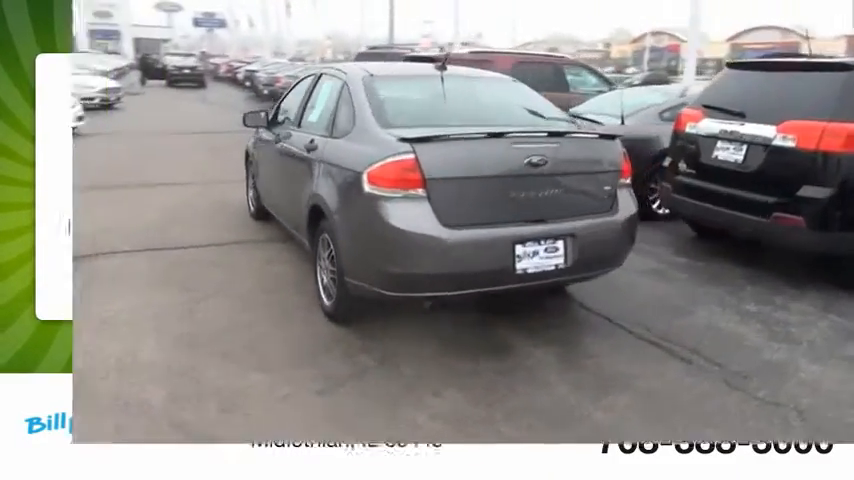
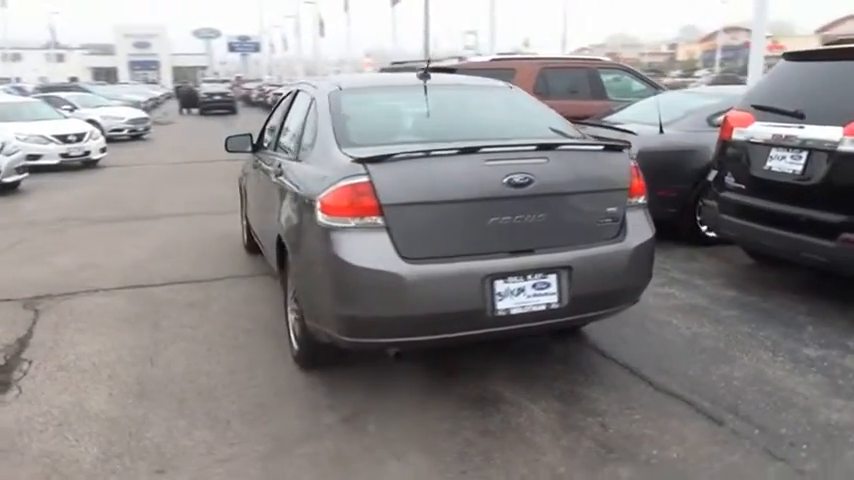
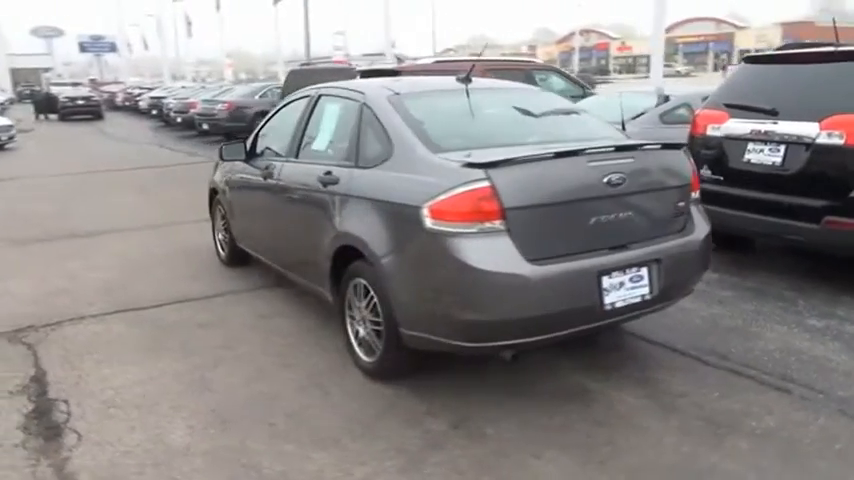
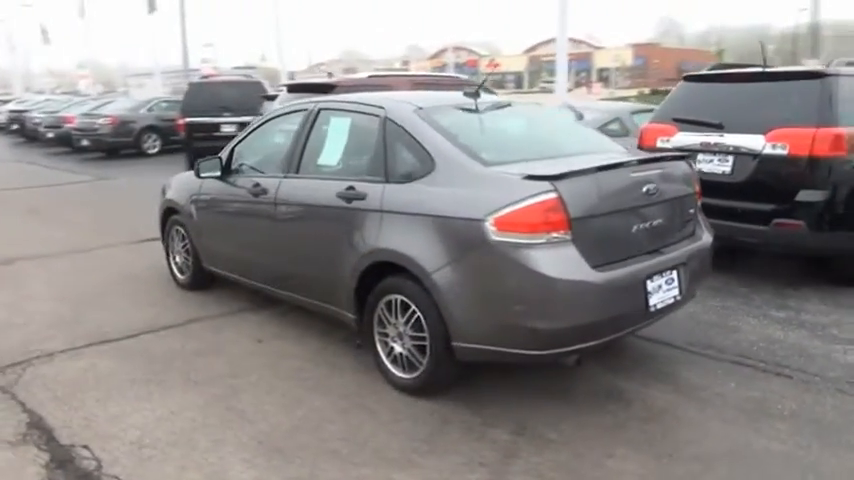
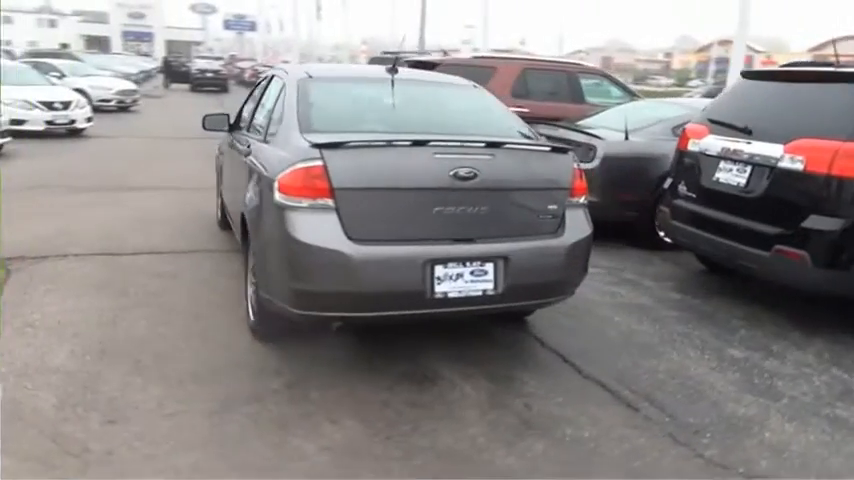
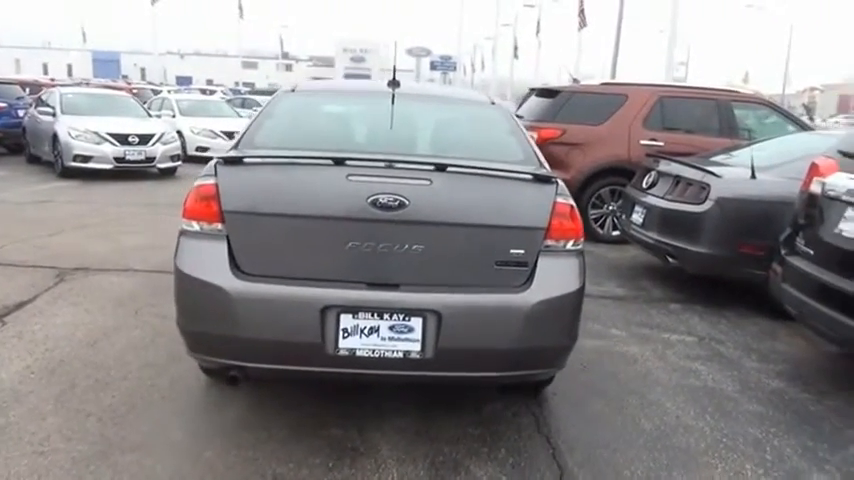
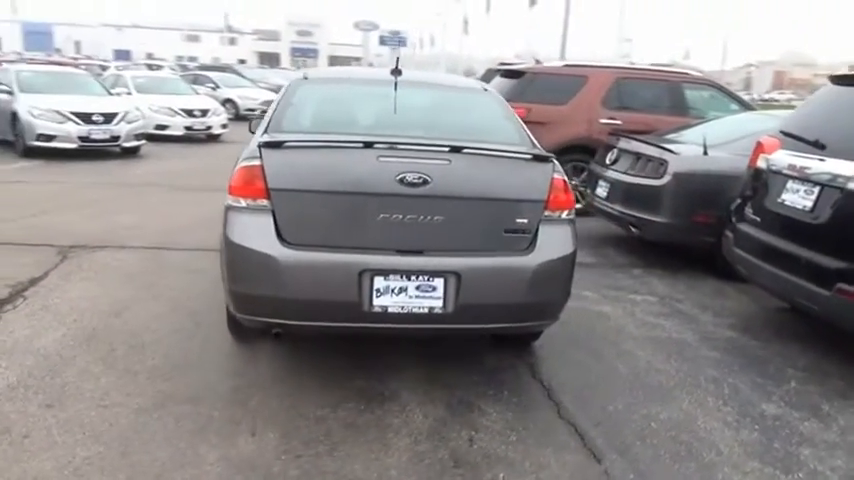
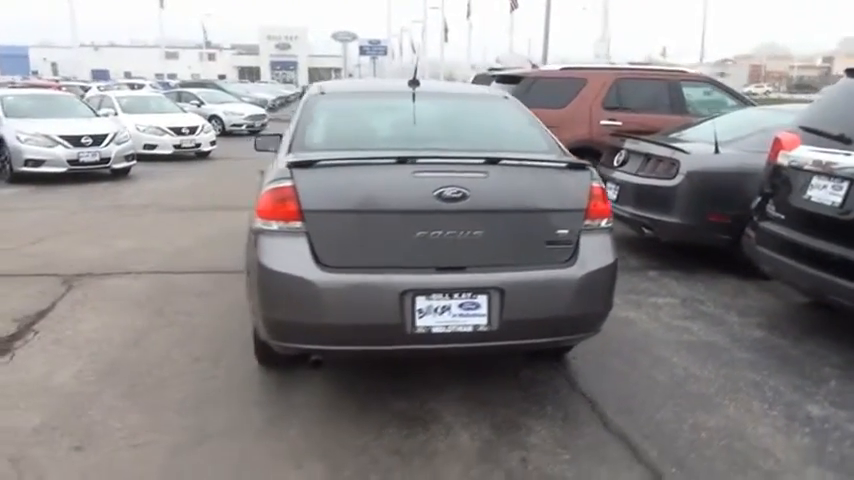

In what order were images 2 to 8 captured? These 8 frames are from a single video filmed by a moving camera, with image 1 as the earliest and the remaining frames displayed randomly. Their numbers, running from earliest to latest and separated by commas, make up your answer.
5, 7, 6, 8, 2, 3, 4
